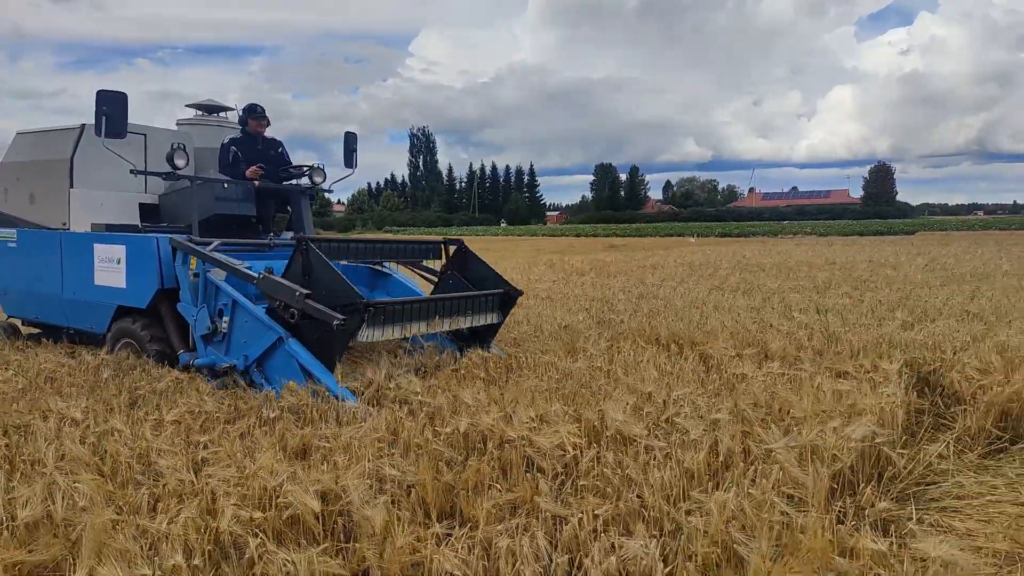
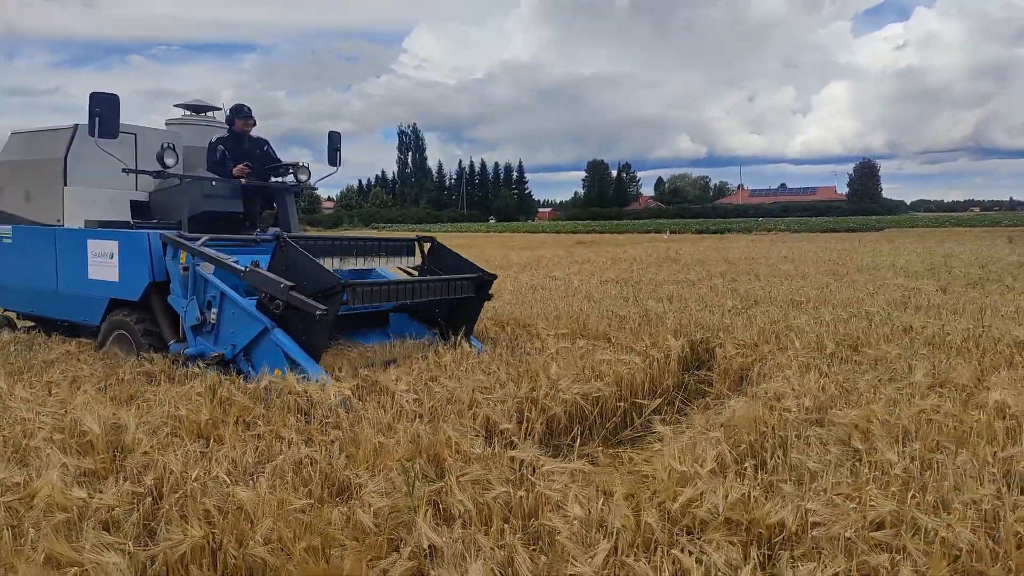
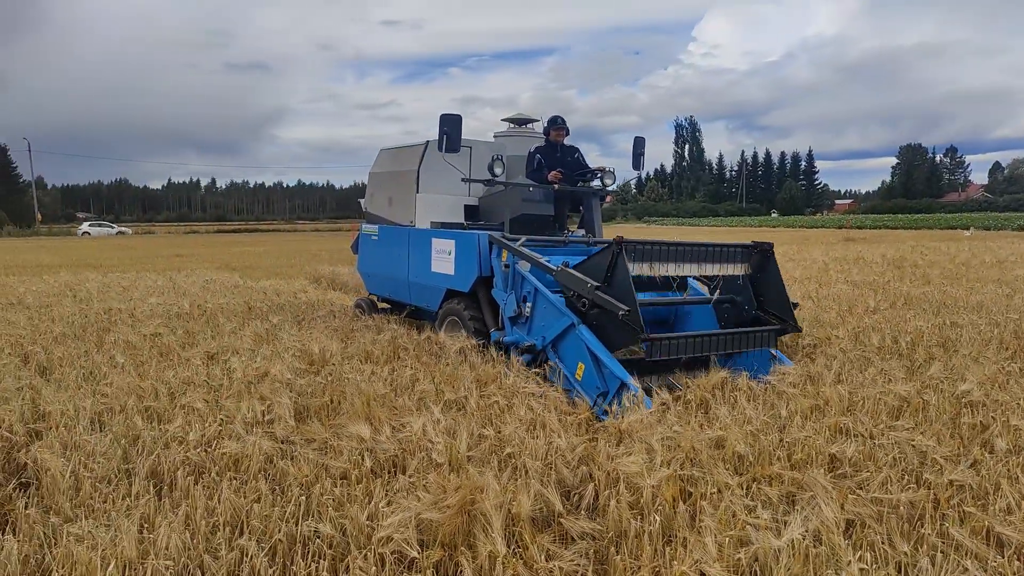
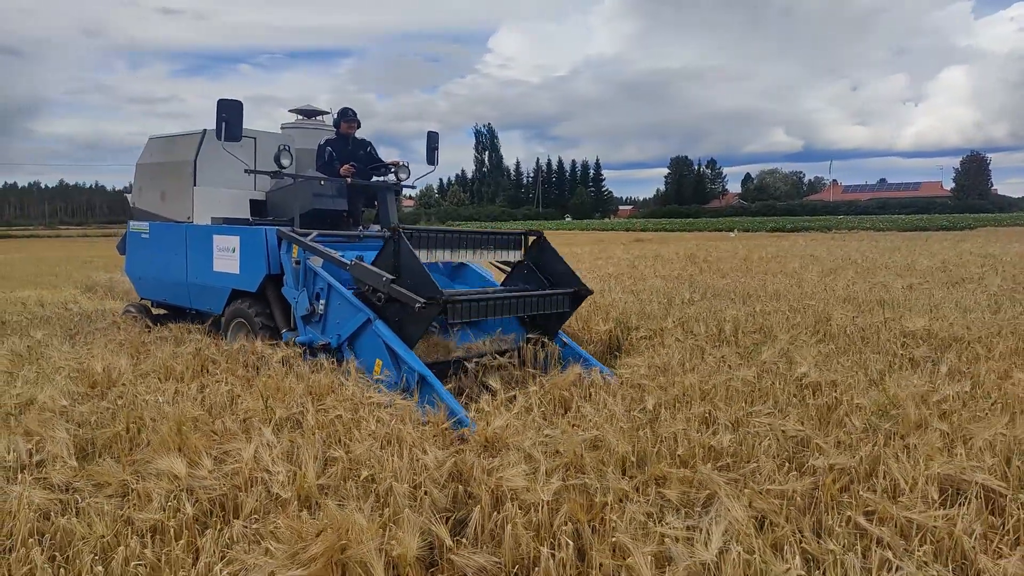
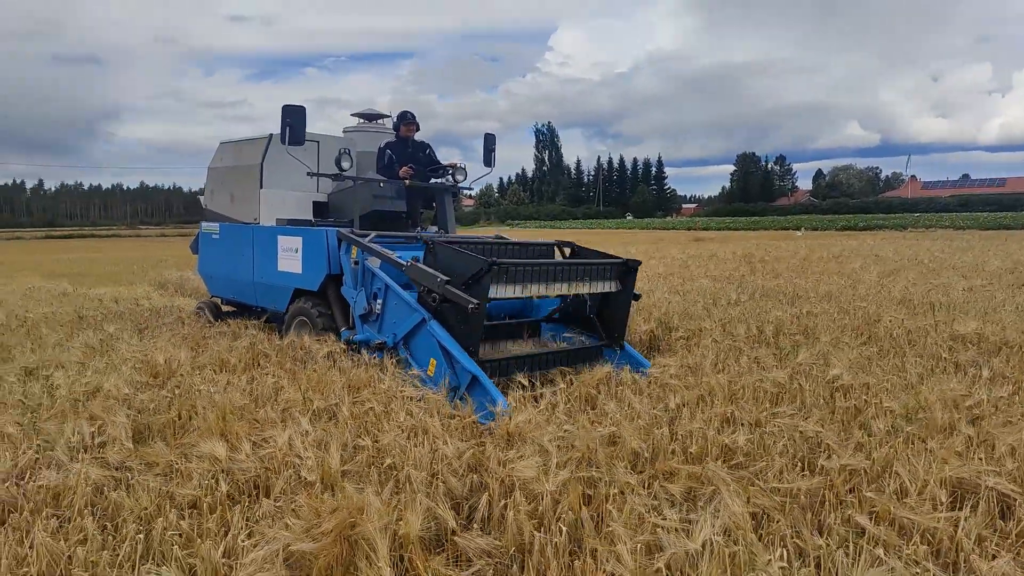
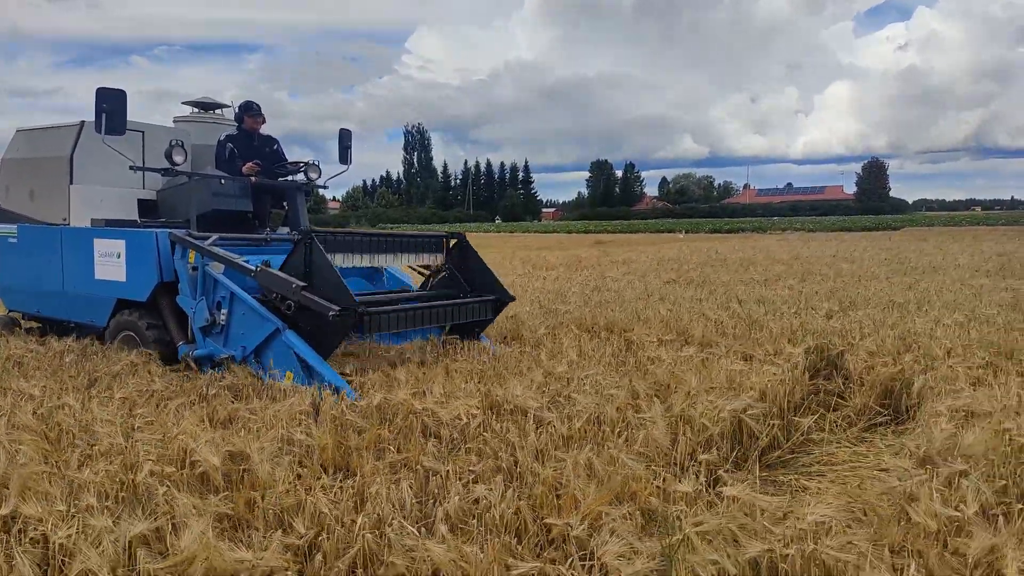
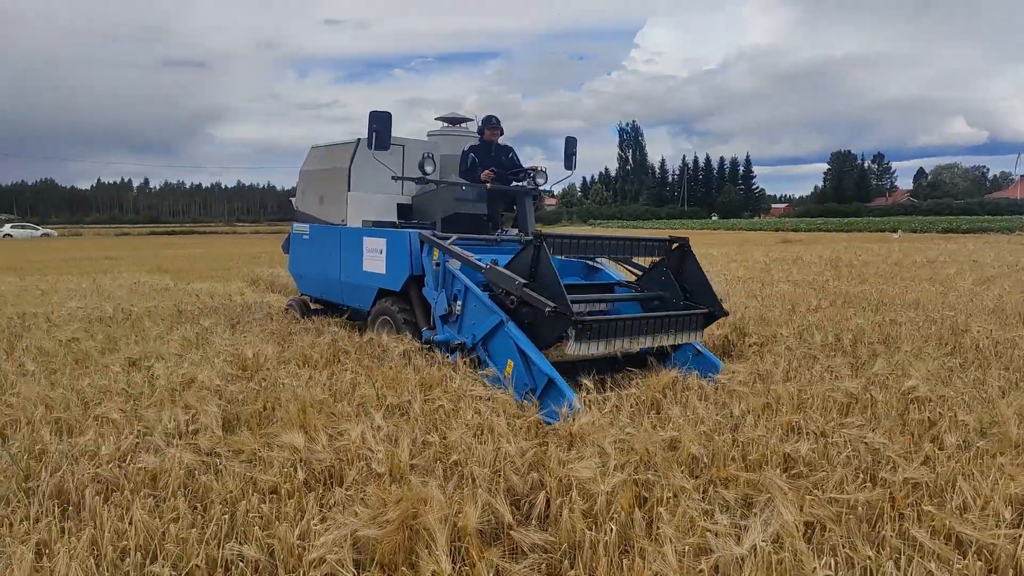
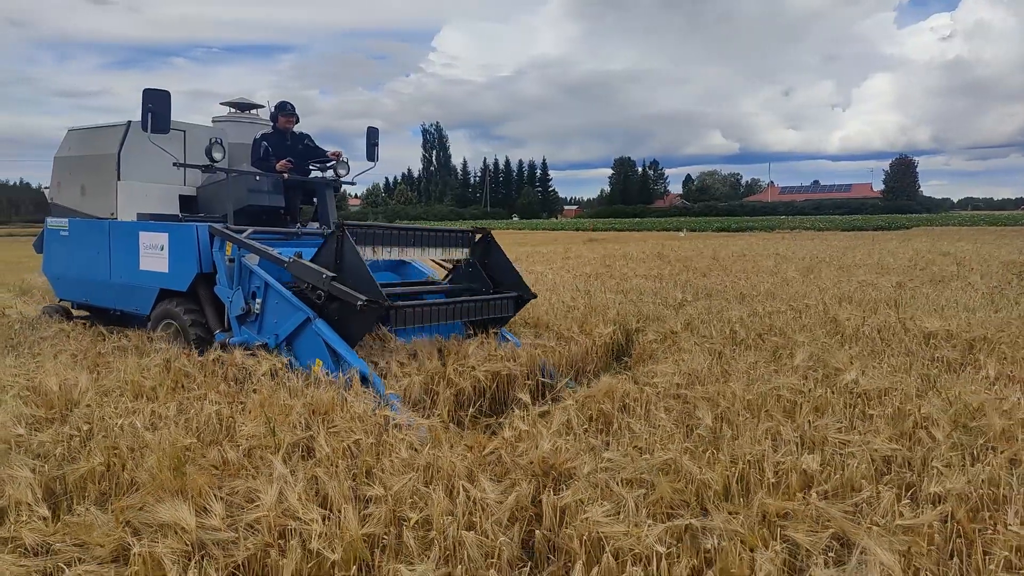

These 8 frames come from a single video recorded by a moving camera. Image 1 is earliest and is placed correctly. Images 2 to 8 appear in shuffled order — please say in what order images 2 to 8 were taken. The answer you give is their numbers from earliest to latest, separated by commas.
6, 2, 8, 4, 5, 7, 3
